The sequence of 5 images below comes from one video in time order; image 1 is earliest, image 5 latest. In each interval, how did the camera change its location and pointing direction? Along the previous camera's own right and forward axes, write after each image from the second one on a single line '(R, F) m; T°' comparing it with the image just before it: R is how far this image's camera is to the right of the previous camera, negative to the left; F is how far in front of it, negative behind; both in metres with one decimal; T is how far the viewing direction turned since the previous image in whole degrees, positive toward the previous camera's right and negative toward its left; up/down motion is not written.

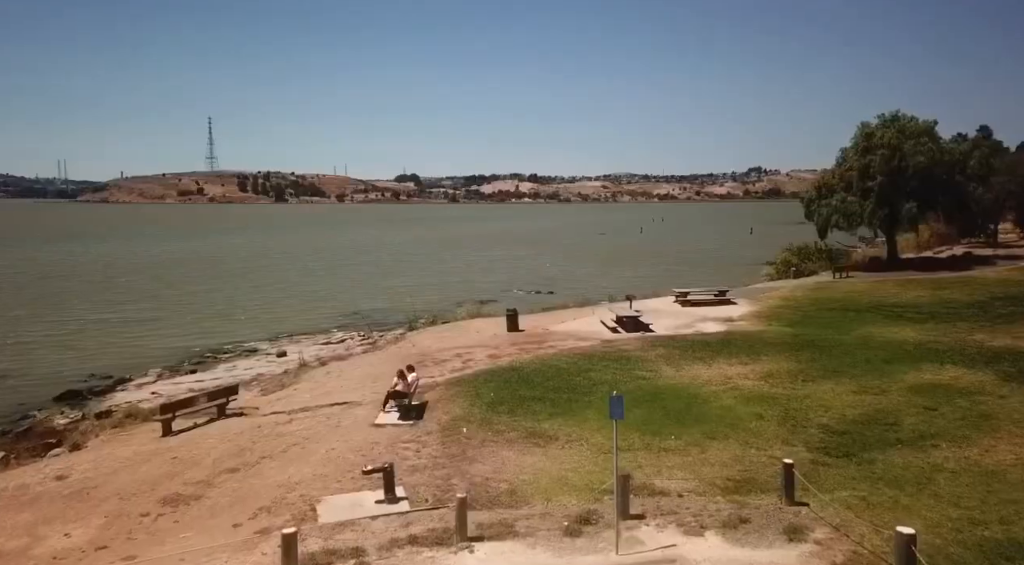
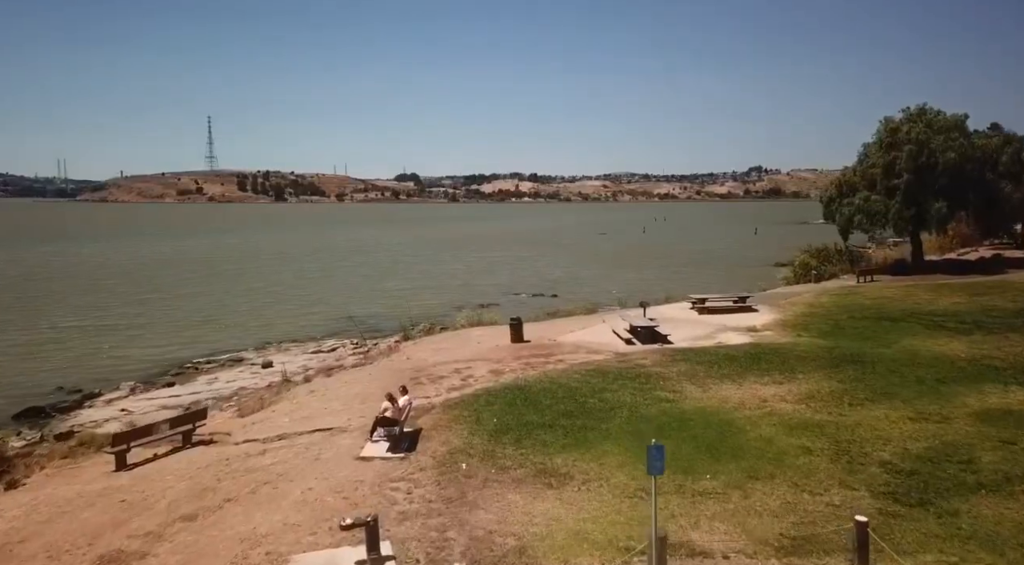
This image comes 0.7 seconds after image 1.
(-0.1, +1.9) m; 0°
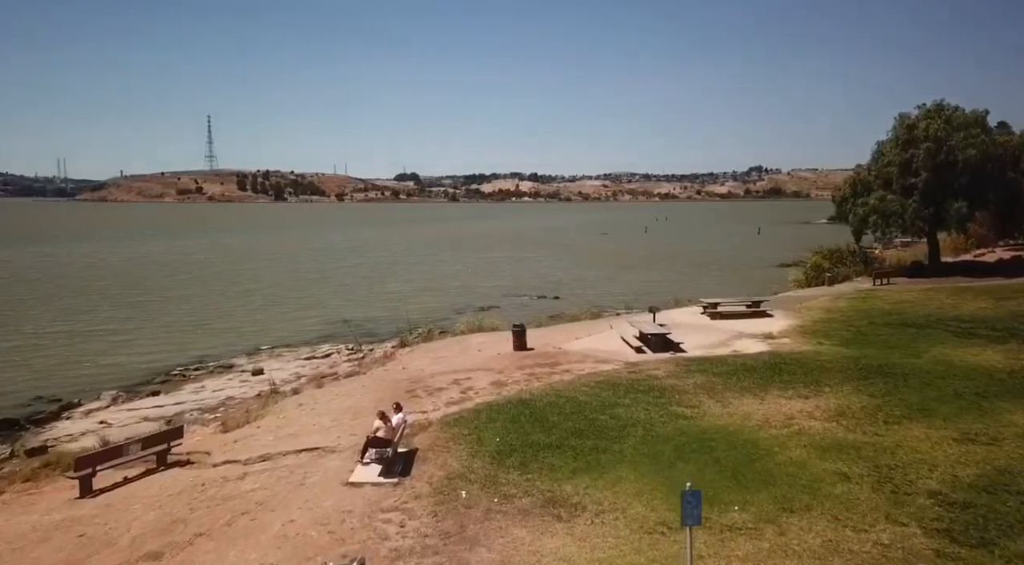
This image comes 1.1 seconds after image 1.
(-0.1, +1.2) m; 0°
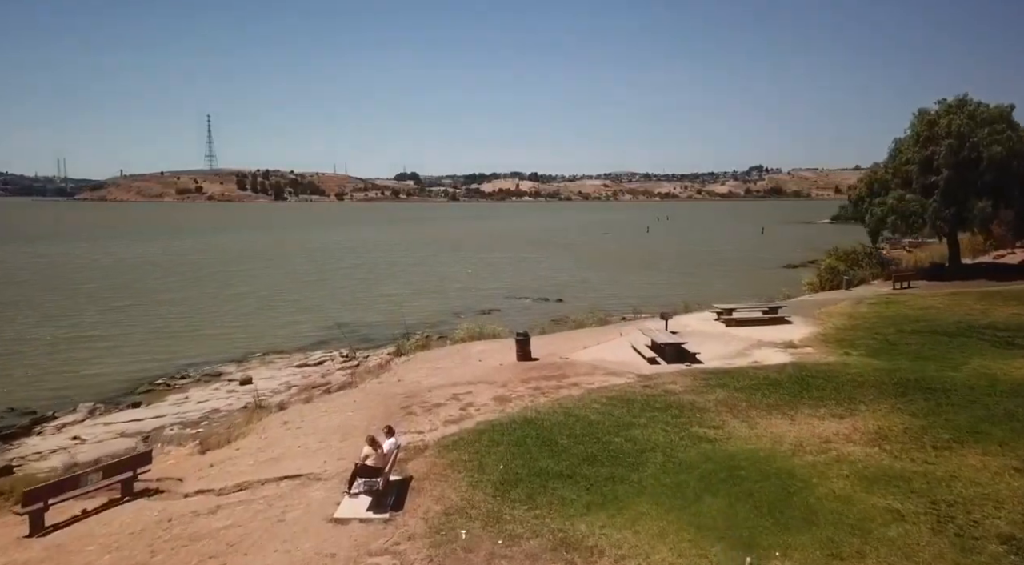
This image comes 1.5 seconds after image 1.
(-0.1, +1.3) m; 0°
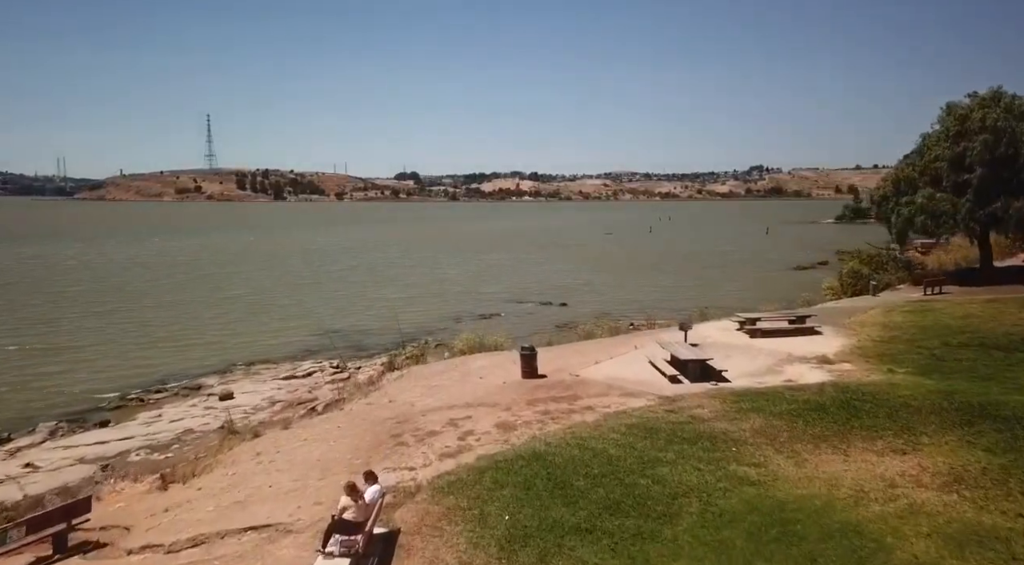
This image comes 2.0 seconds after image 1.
(-0.1, +1.9) m; 0°
